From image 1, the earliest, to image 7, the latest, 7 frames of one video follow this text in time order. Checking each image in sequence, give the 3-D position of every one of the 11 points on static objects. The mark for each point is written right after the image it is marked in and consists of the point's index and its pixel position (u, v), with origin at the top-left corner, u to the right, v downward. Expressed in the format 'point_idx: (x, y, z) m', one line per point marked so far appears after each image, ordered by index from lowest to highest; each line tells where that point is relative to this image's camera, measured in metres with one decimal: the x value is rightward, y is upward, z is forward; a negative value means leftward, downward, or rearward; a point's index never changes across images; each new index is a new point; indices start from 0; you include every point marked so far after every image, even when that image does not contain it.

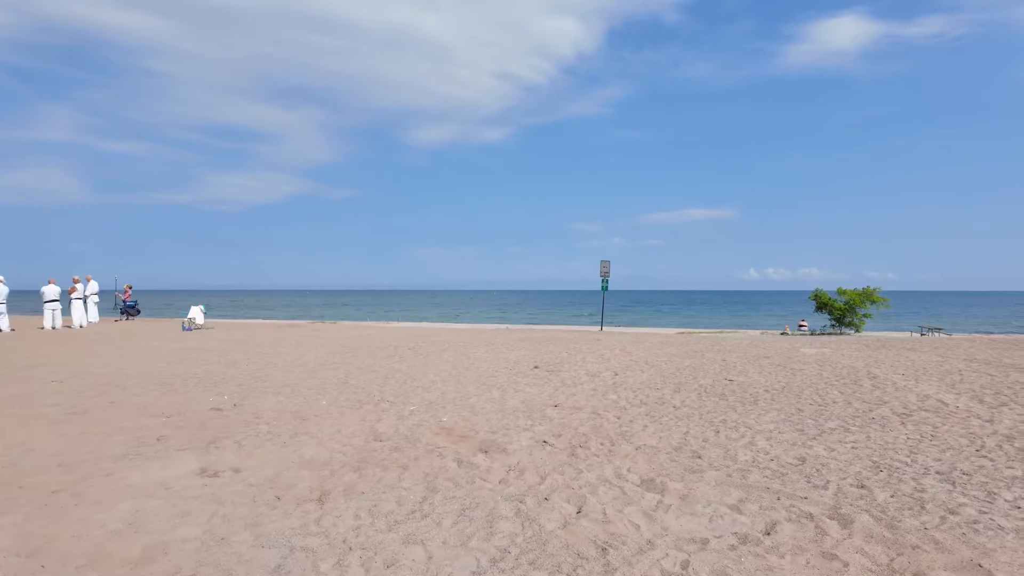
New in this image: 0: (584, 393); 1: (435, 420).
0: (+1.0, -1.5, +8.3) m
1: (-0.9, -1.4, +6.4) m
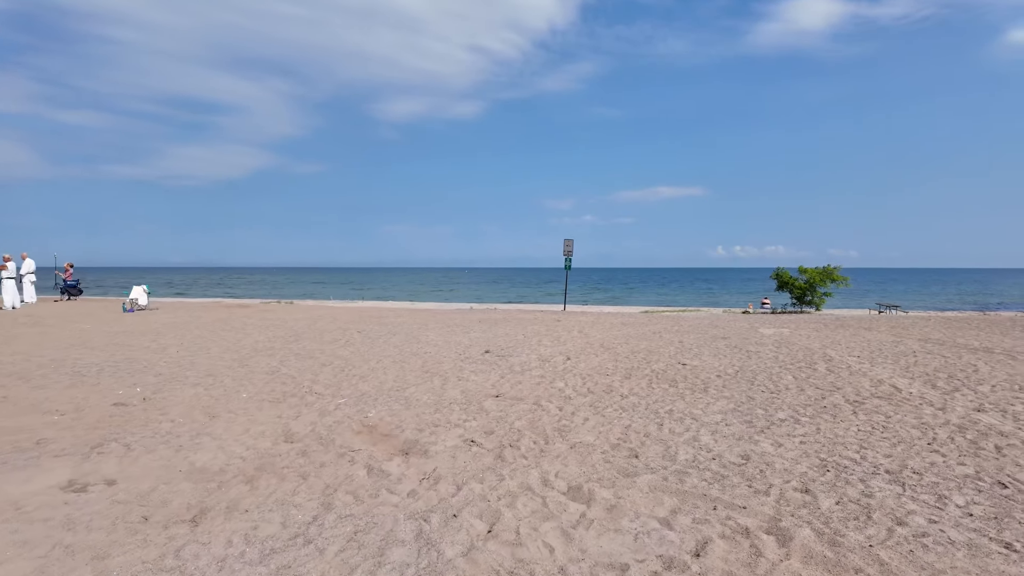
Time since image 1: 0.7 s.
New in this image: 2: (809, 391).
0: (+0.2, -1.2, +7.8) m
1: (-1.5, -1.3, +5.9) m
2: (+3.7, -1.3, +7.2) m
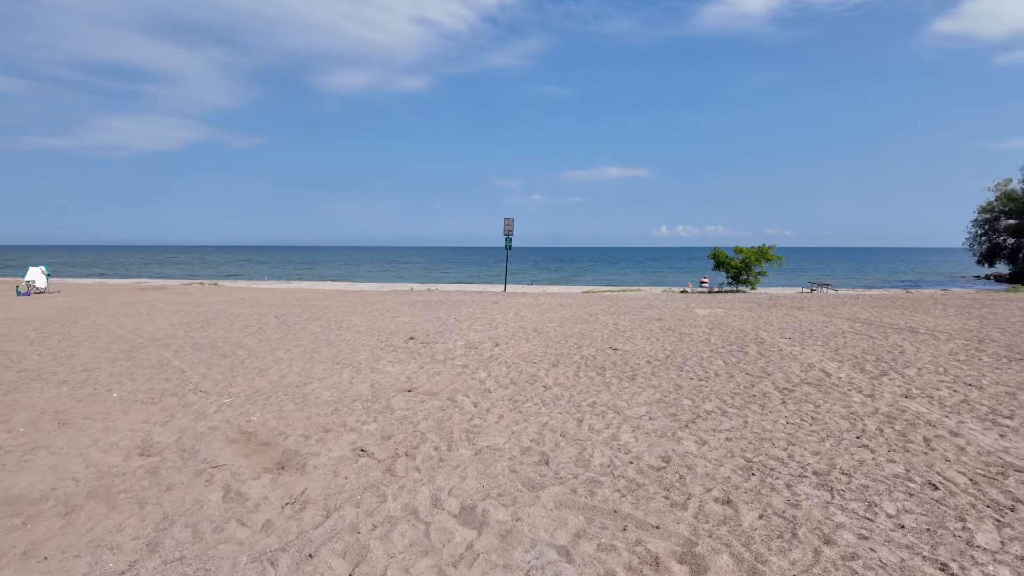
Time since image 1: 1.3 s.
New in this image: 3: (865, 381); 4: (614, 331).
0: (-0.8, -1.0, +7.2) m
1: (-2.4, -1.1, +5.2) m
2: (+2.7, -1.1, +6.9) m
3: (+4.0, -1.1, +6.8) m
4: (+1.9, -0.8, +10.9) m
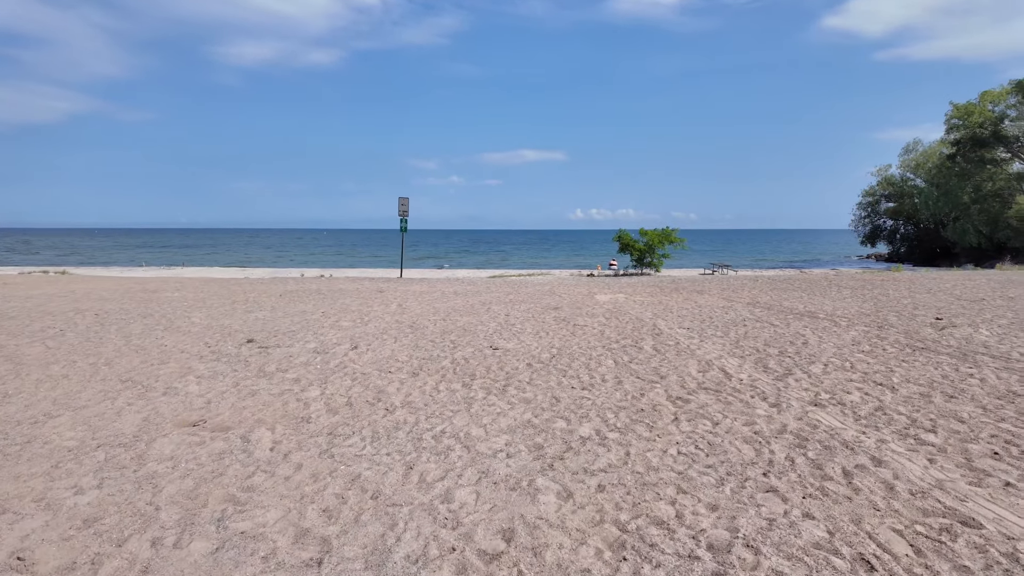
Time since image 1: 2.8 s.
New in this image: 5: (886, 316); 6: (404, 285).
0: (-2.3, -1.0, +5.6) m
1: (-3.6, -1.2, +3.4) m
2: (+1.2, -1.0, +5.8) m
3: (+2.5, -1.0, +5.8) m
4: (-0.2, -0.6, +9.6) m
5: (+6.7, -0.5, +10.5) m
6: (-3.1, +0.1, +16.6) m
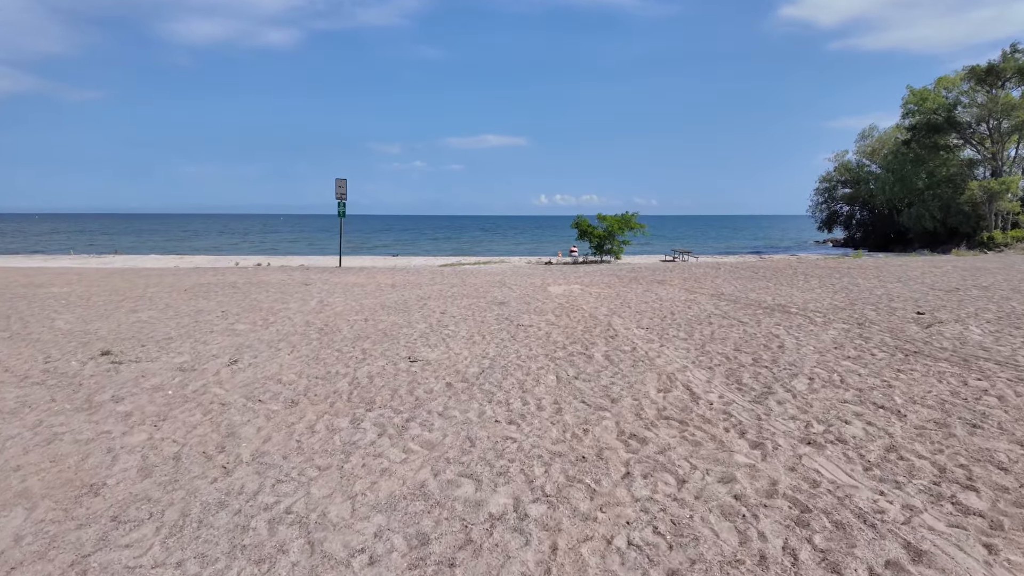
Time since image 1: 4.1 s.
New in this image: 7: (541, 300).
0: (-3.0, -1.0, +4.1) m
1: (-4.2, -1.3, +1.8) m
2: (+0.4, -1.0, +4.5) m
3: (+1.8, -1.0, +4.6) m
4: (-1.1, -0.5, +8.2) m
5: (+5.7, -0.4, +9.5) m
6: (-4.4, +0.3, +15.0) m
7: (+0.5, -0.2, +11.0) m
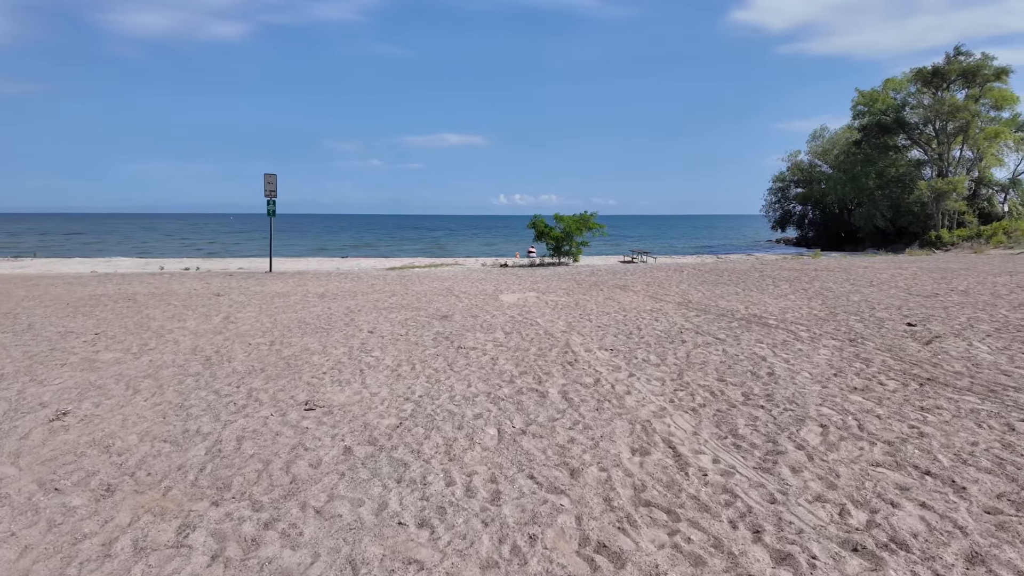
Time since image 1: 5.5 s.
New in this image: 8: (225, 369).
0: (-3.4, -1.2, +2.5) m
1: (-4.4, -1.5, +0.1) m
2: (0.0, -1.1, +3.1) m
3: (+1.4, -1.1, +3.3) m
4: (-1.8, -0.7, +6.7) m
5: (+4.8, -0.5, +8.4) m
6: (-5.6, +0.1, +13.3) m
7: (-0.4, -0.4, +9.6) m
8: (-2.8, -0.8, +5.9) m
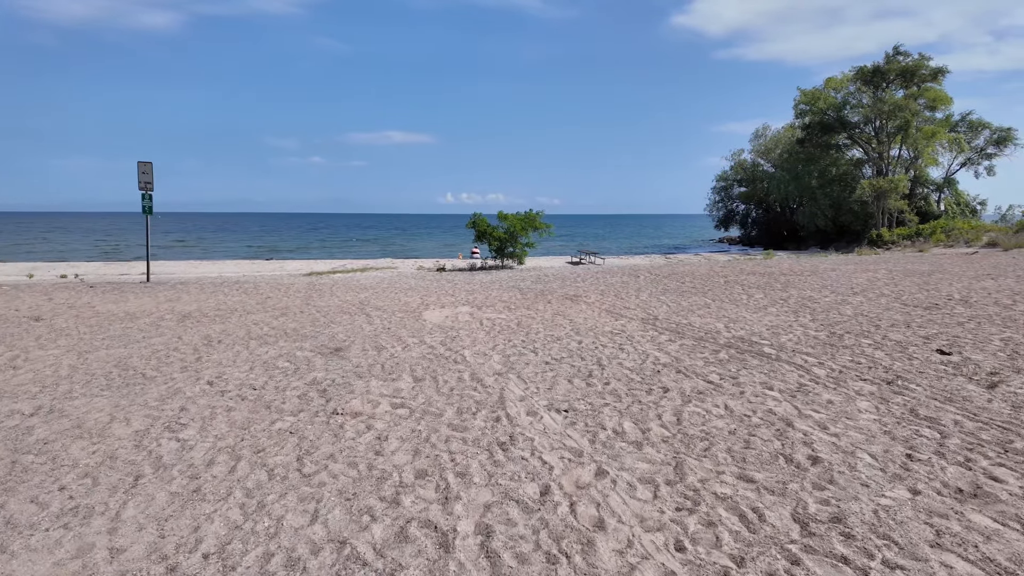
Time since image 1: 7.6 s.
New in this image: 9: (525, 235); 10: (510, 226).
0: (-3.7, -1.5, -0.2) m
1: (-4.5, -1.8, -2.6) m
2: (-0.4, -1.4, +0.8) m
3: (+0.9, -1.4, +1.1) m
4: (-2.5, -1.0, +4.2) m
5: (+3.9, -0.7, +6.5) m
6: (-6.9, -0.2, +10.4) m
7: (-1.3, -0.6, +7.2) m
8: (-3.5, -1.1, +3.3) m
9: (+0.5, +1.8, +19.3) m
10: (0.0, +2.0, +18.8) m
